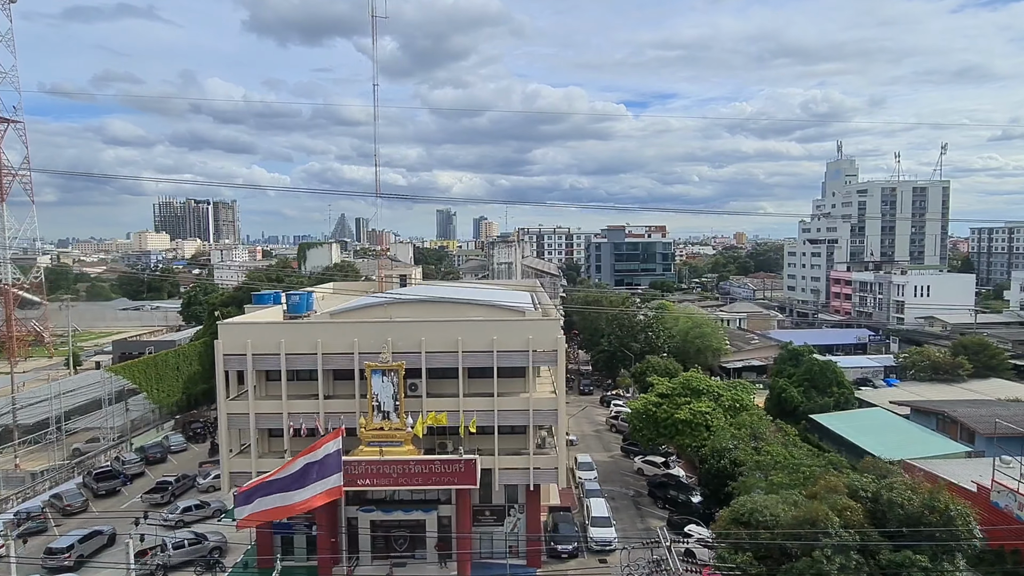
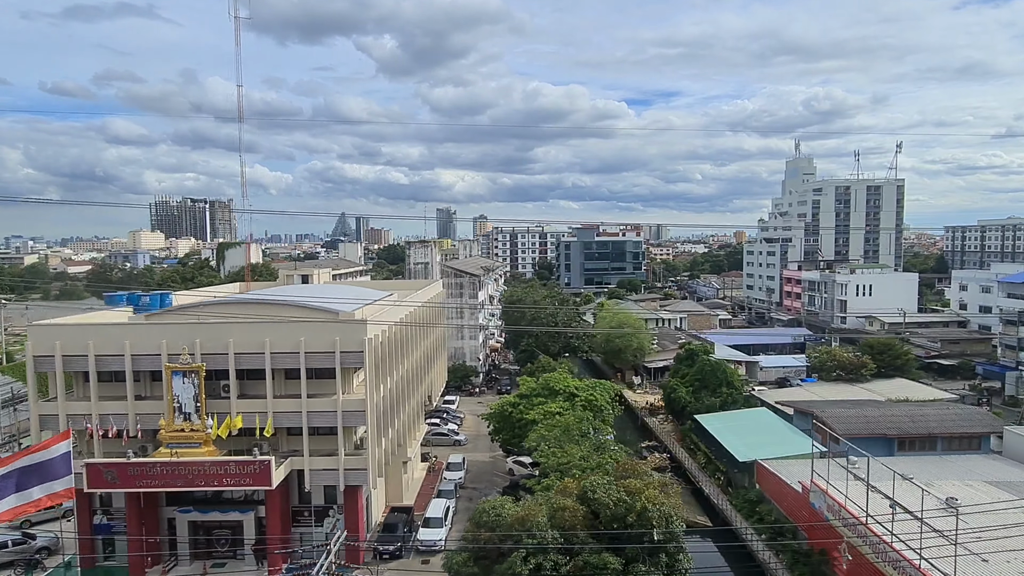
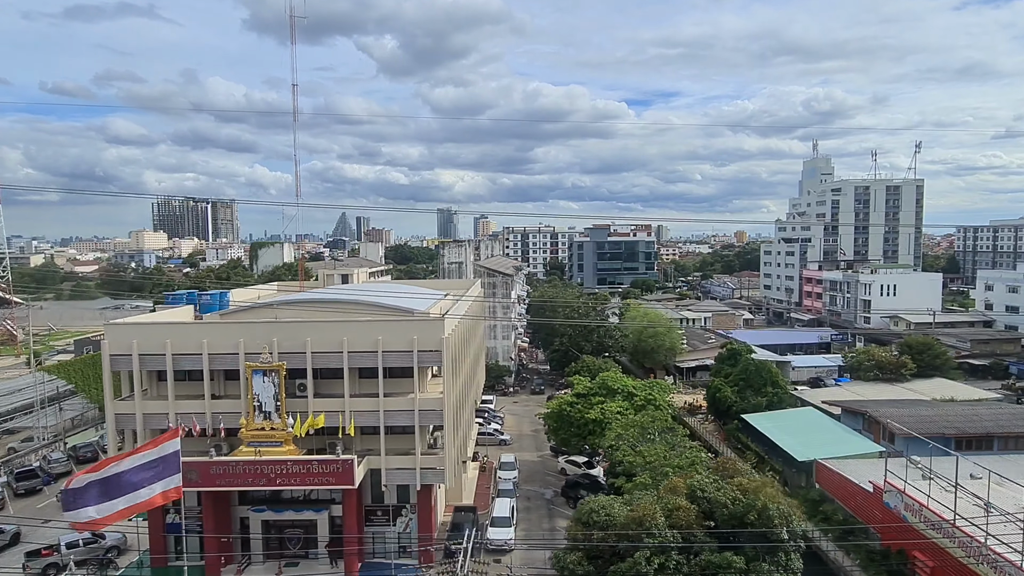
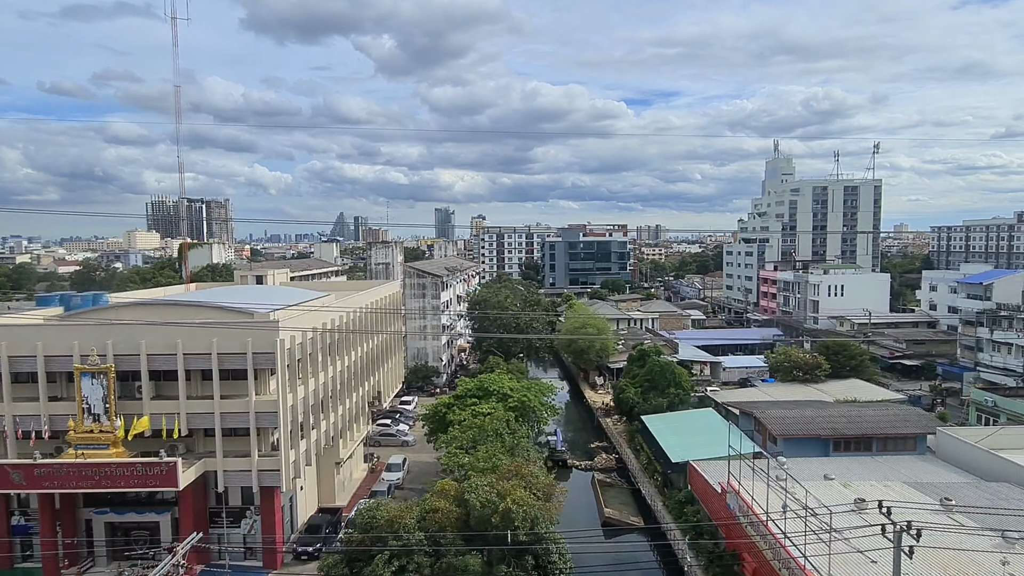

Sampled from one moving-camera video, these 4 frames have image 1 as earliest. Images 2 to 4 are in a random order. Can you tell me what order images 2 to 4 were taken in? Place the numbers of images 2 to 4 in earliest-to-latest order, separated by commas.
3, 2, 4
